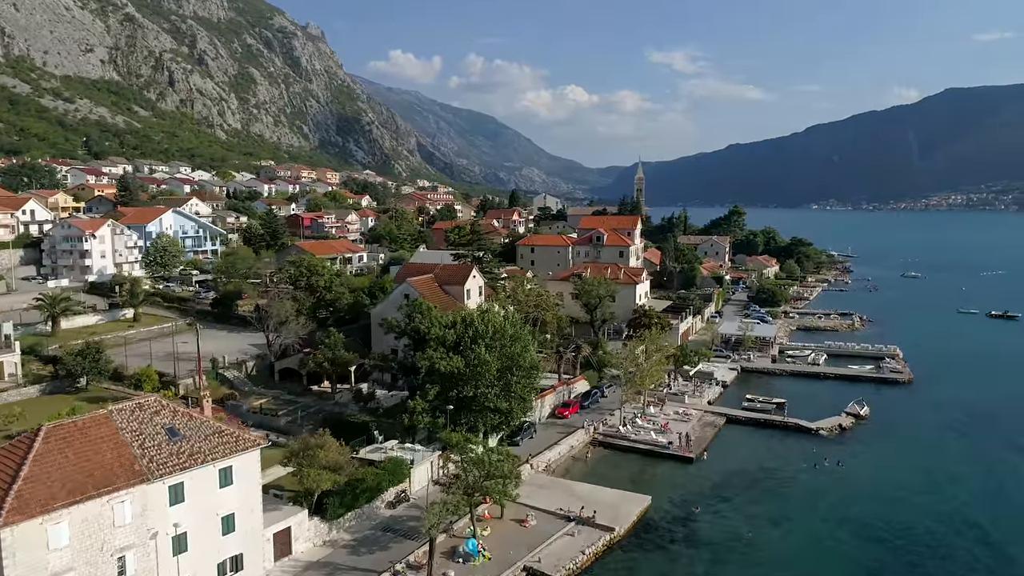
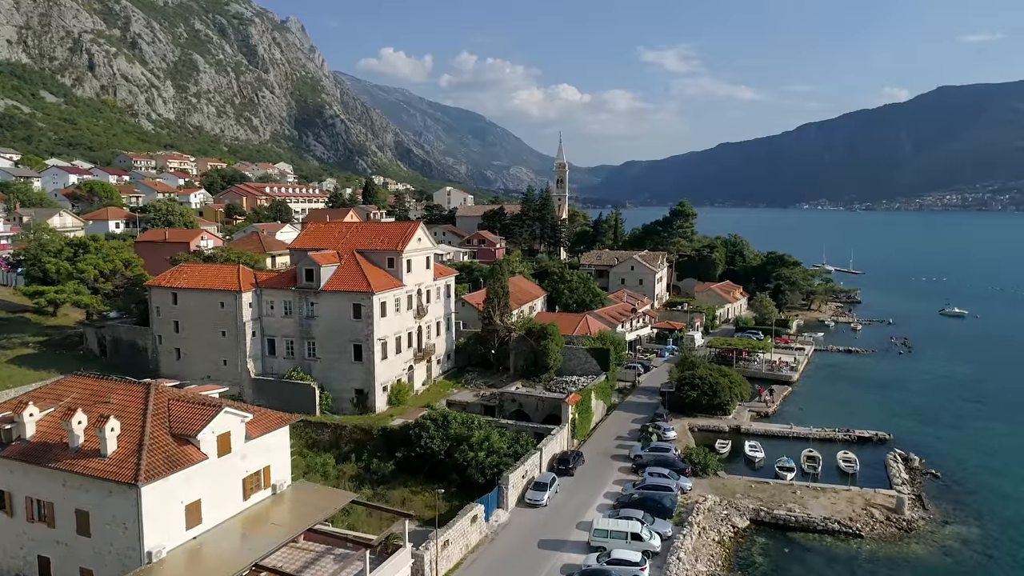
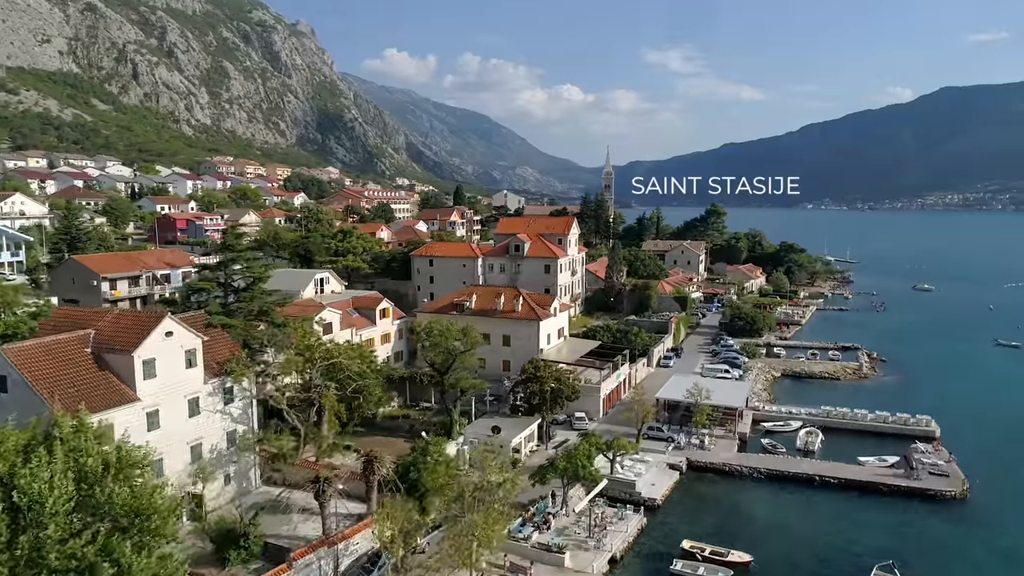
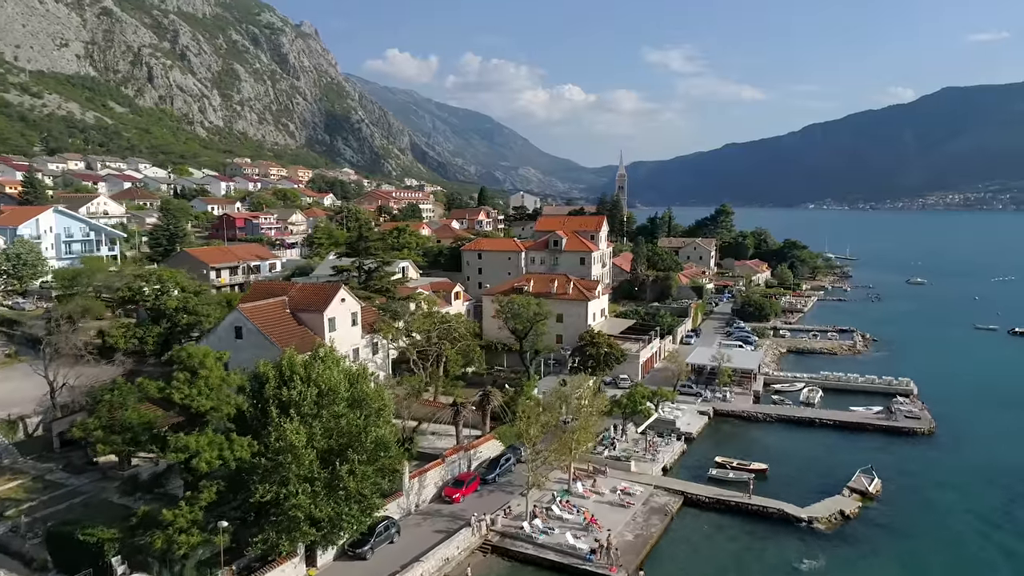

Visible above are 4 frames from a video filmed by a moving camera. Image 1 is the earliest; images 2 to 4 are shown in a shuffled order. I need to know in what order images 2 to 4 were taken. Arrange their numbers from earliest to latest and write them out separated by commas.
4, 3, 2
